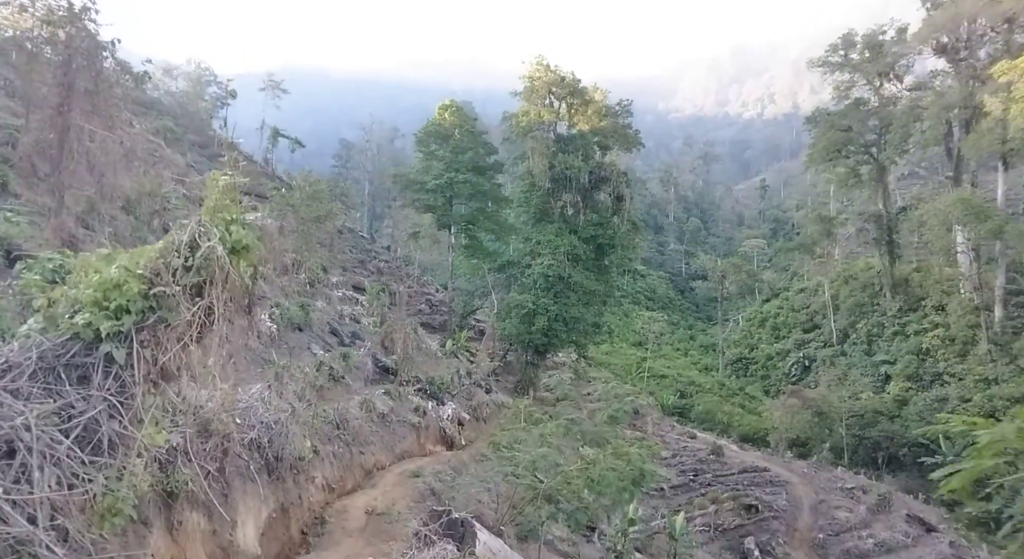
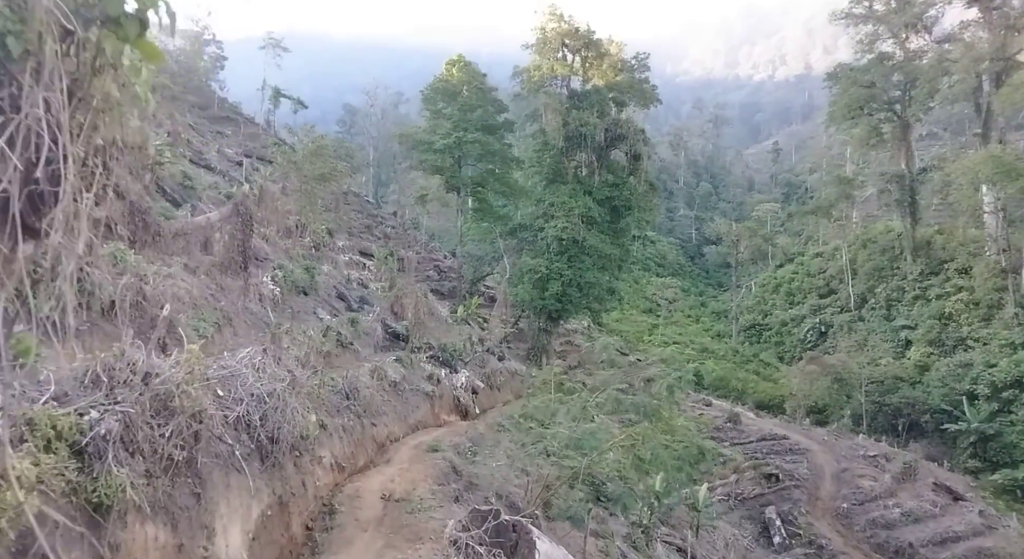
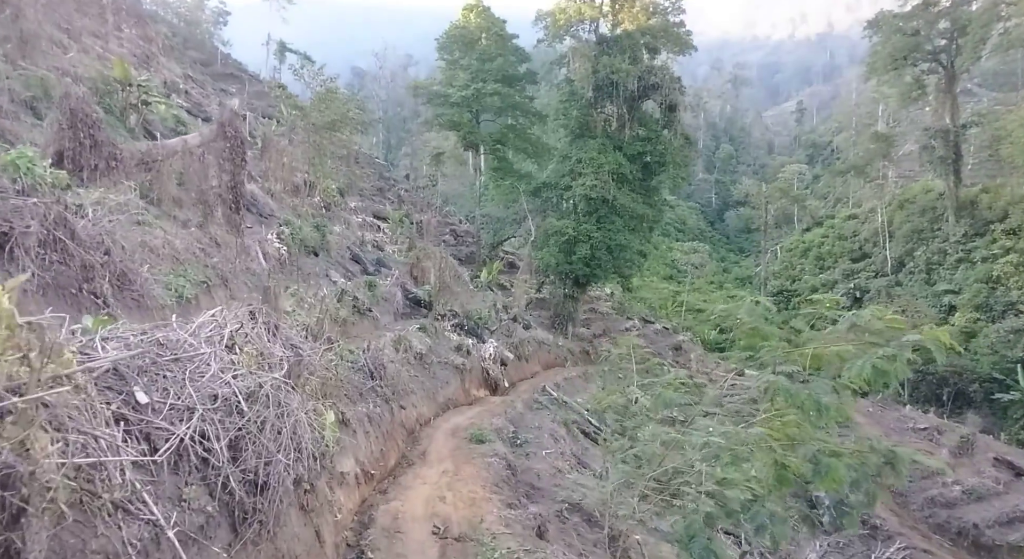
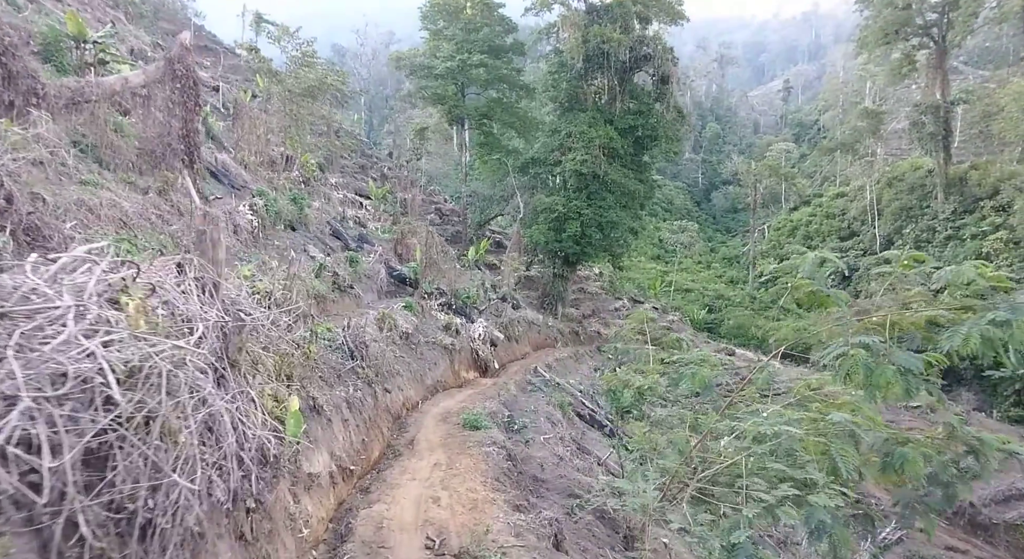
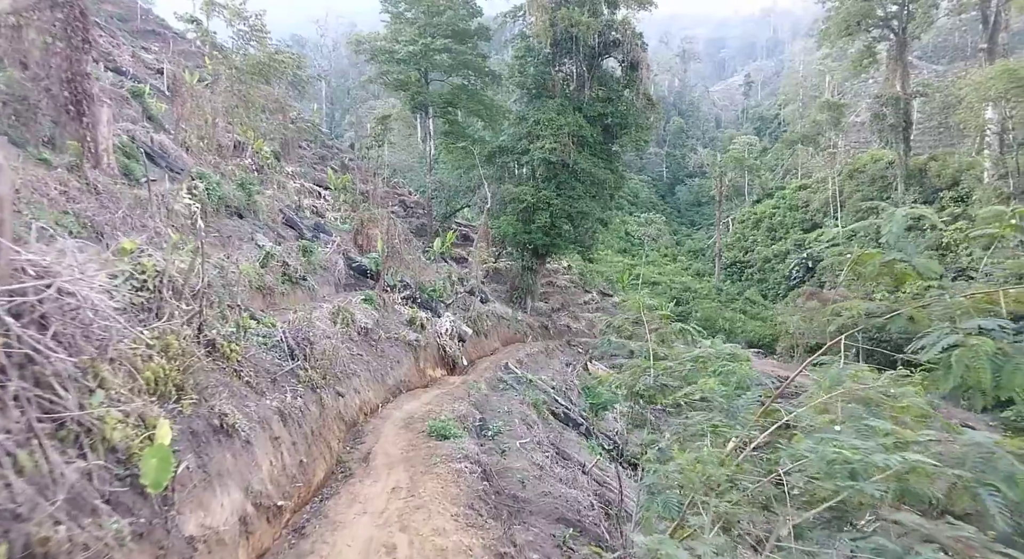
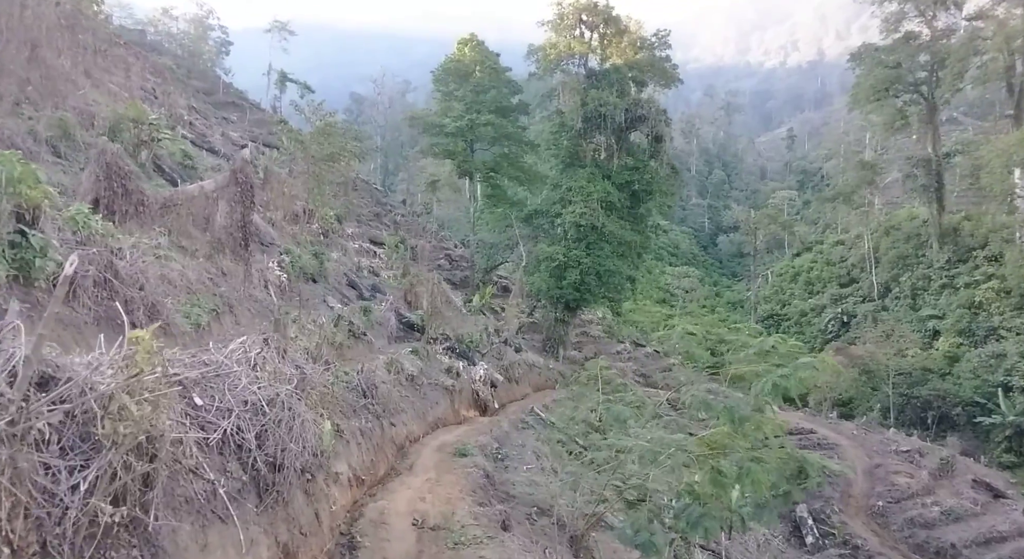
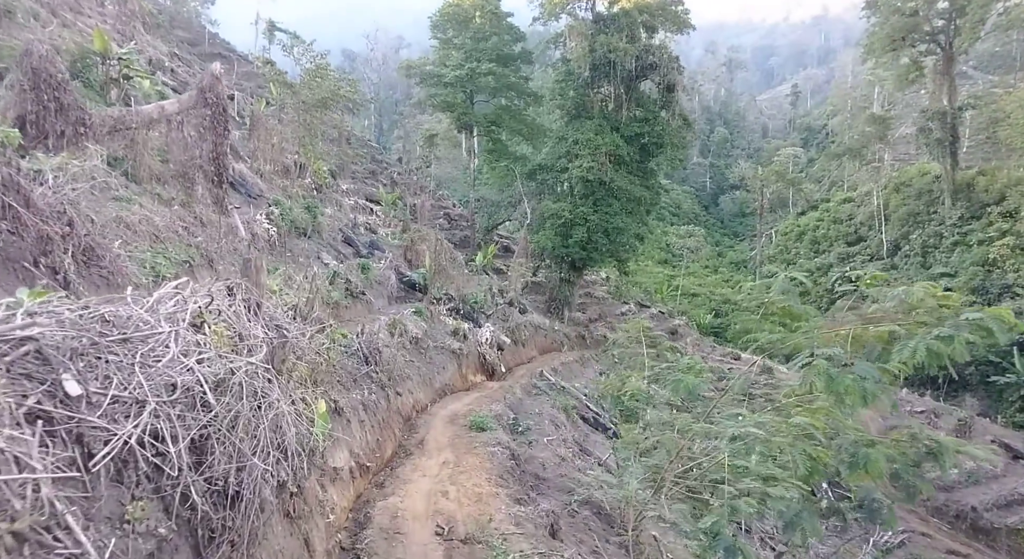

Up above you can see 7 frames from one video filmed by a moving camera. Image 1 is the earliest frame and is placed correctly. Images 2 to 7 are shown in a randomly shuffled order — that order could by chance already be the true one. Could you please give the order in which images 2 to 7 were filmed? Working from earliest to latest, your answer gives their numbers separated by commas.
2, 6, 3, 7, 4, 5
